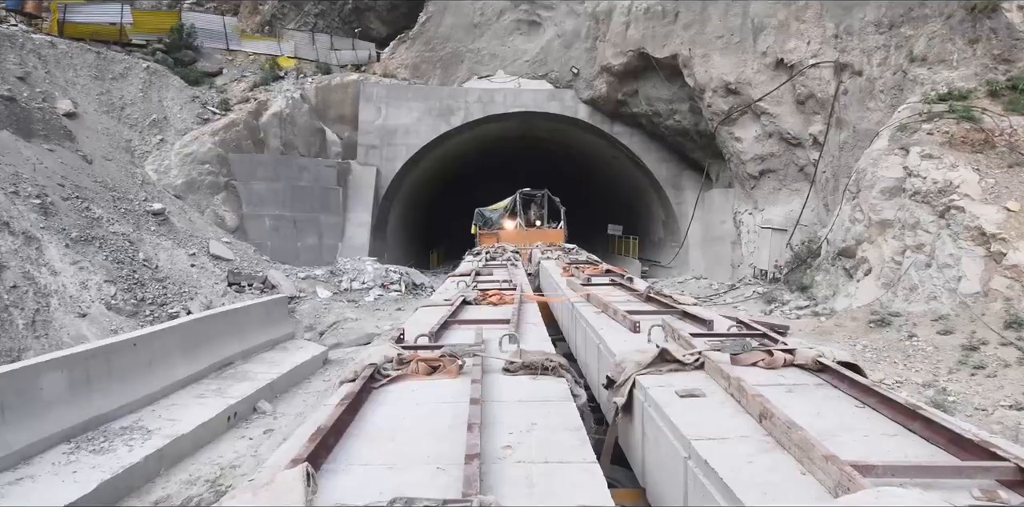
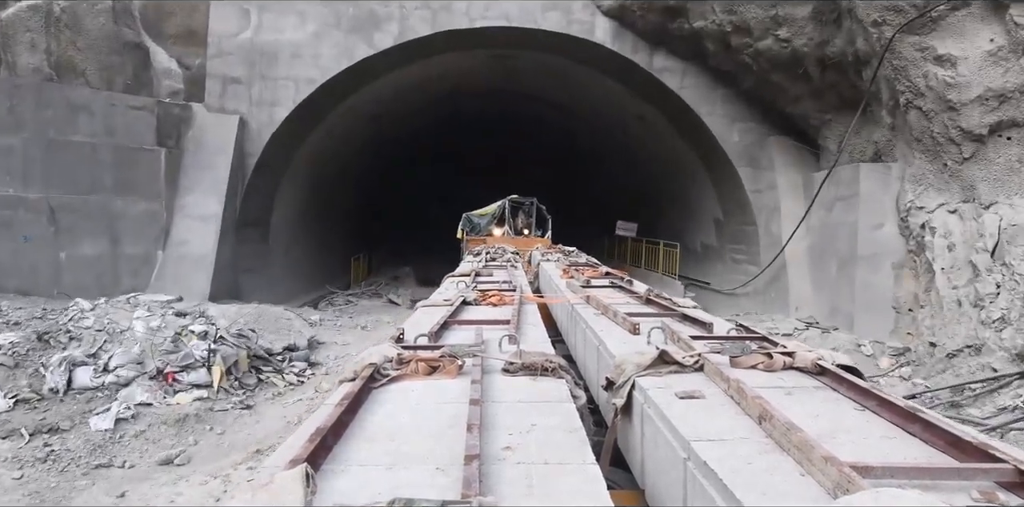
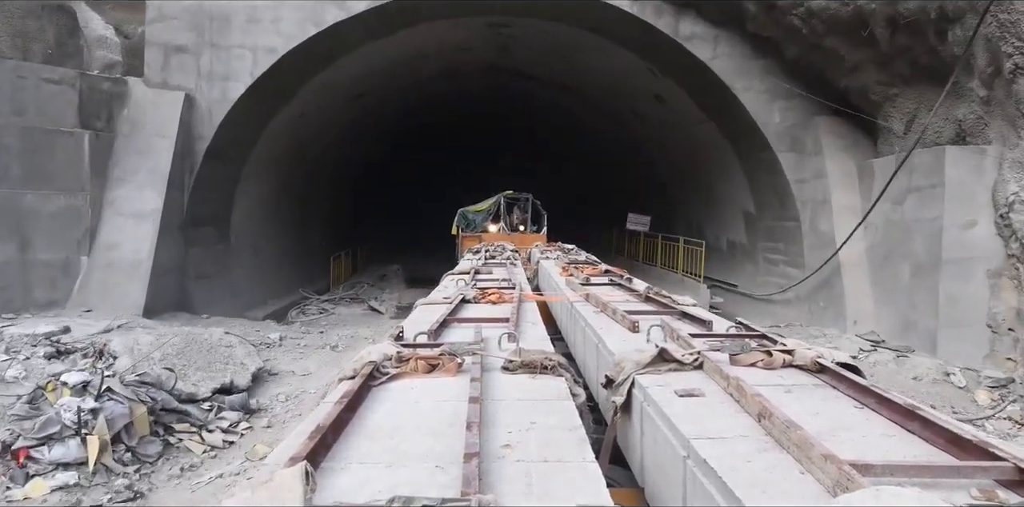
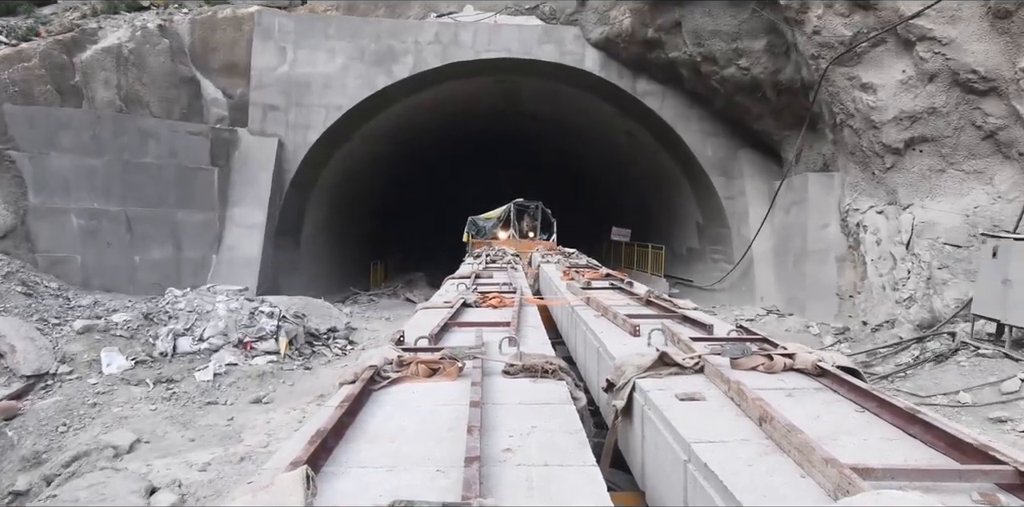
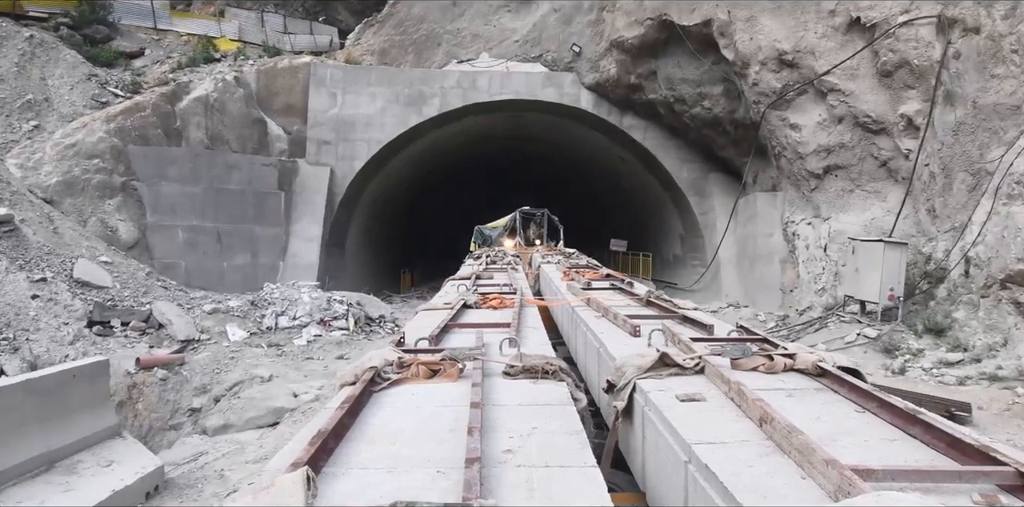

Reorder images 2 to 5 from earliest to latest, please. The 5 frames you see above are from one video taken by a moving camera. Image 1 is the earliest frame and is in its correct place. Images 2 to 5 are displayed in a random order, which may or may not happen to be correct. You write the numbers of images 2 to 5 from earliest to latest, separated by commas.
5, 4, 2, 3
